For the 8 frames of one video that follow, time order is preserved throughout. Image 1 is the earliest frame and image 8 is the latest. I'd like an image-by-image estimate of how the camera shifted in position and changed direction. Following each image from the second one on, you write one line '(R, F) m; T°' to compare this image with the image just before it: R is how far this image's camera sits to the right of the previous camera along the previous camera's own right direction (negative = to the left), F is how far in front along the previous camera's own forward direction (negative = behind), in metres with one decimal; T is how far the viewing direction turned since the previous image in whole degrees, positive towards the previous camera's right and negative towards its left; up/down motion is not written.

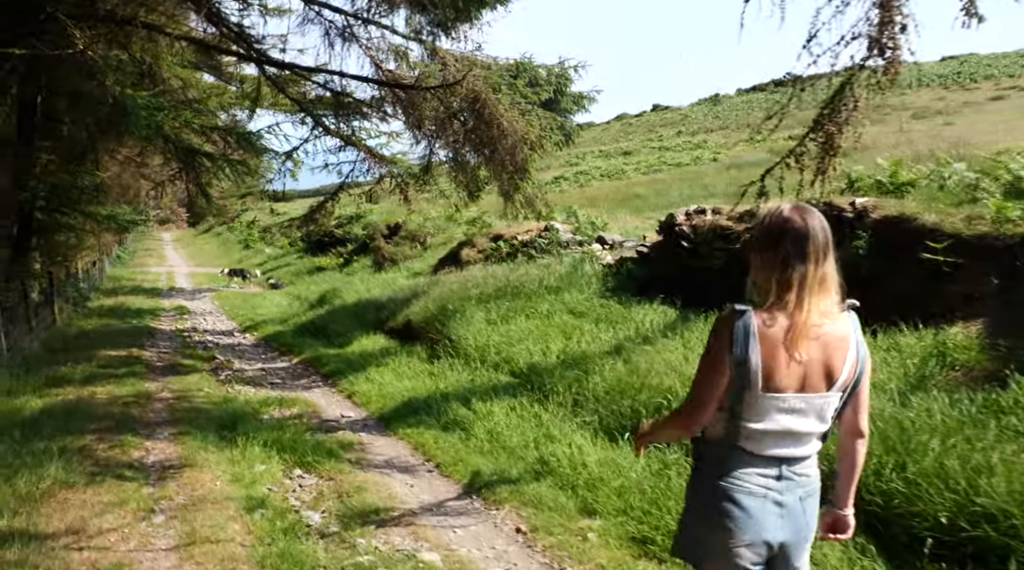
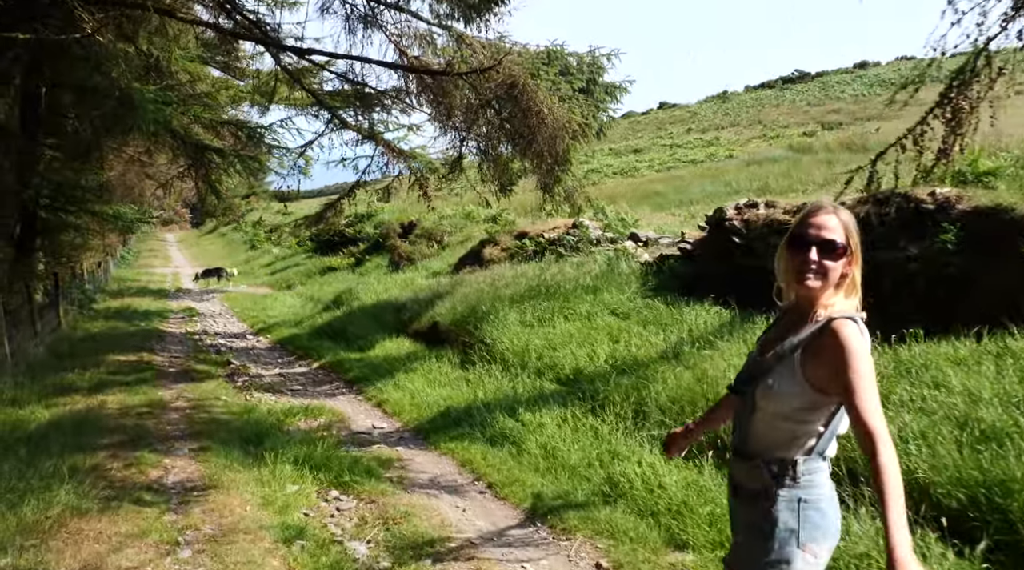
(-0.4, +0.6) m; 0°
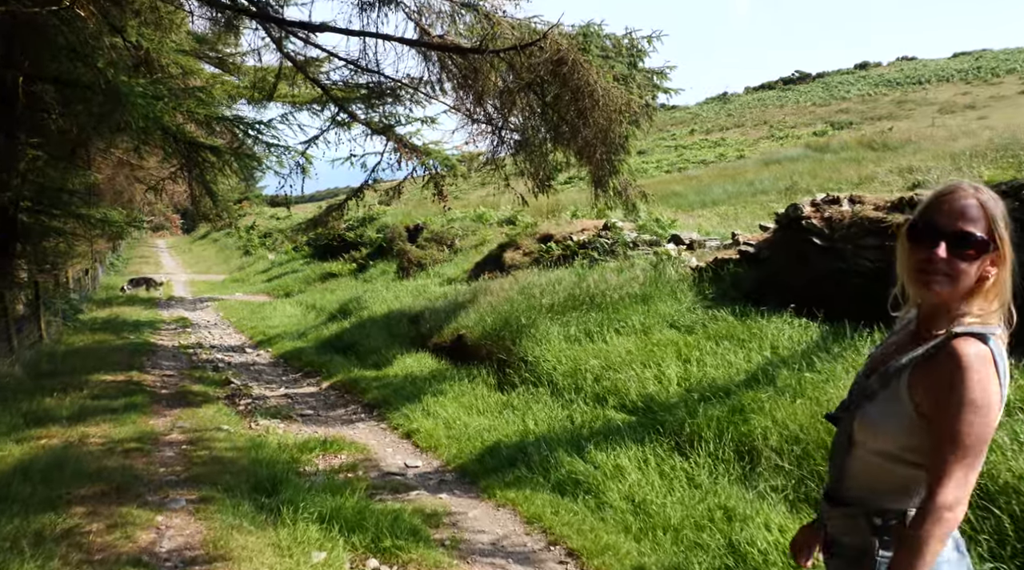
(-0.5, +1.2) m; +1°
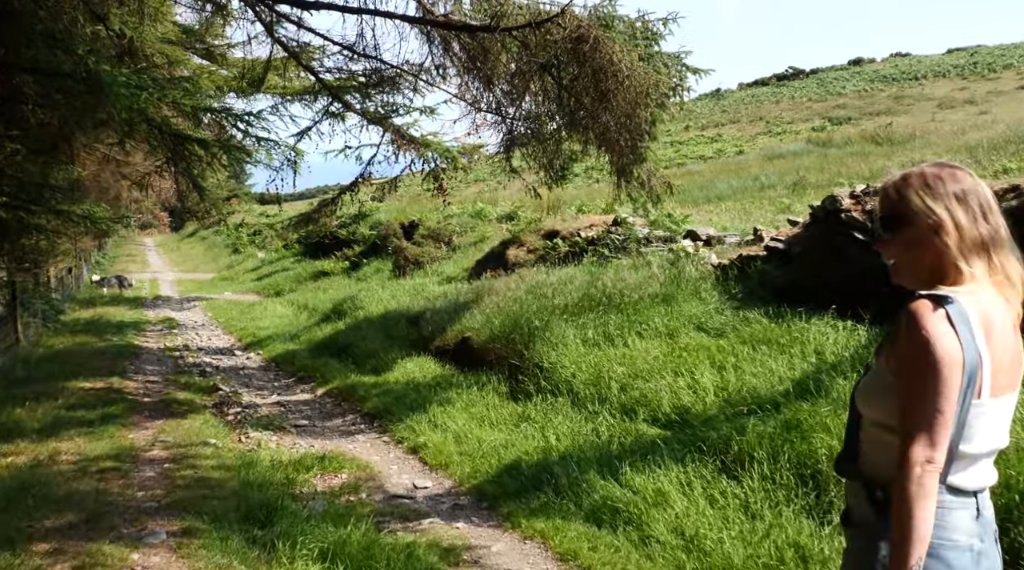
(-0.2, +0.6) m; +1°
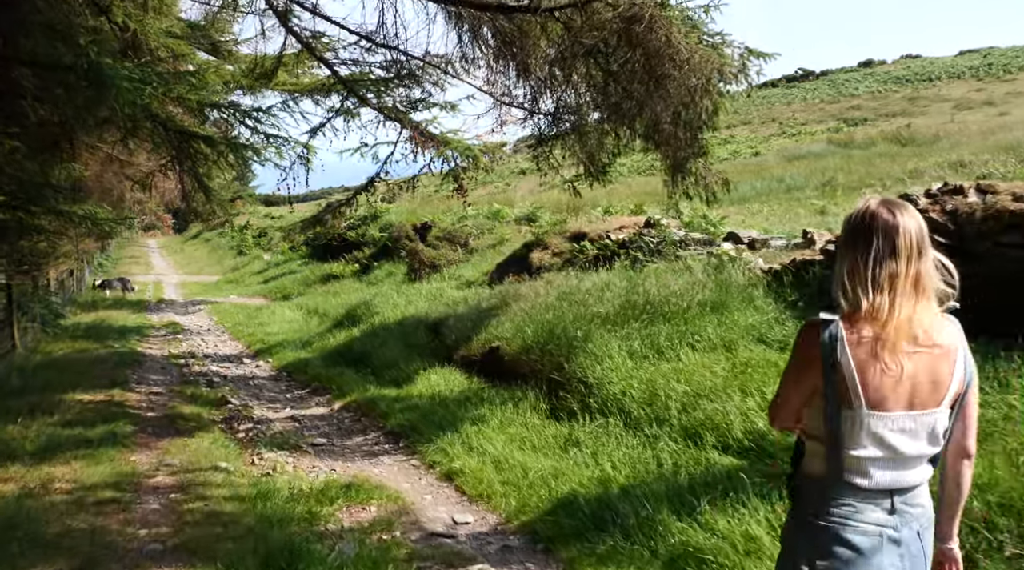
(-0.3, +0.7) m; 0°
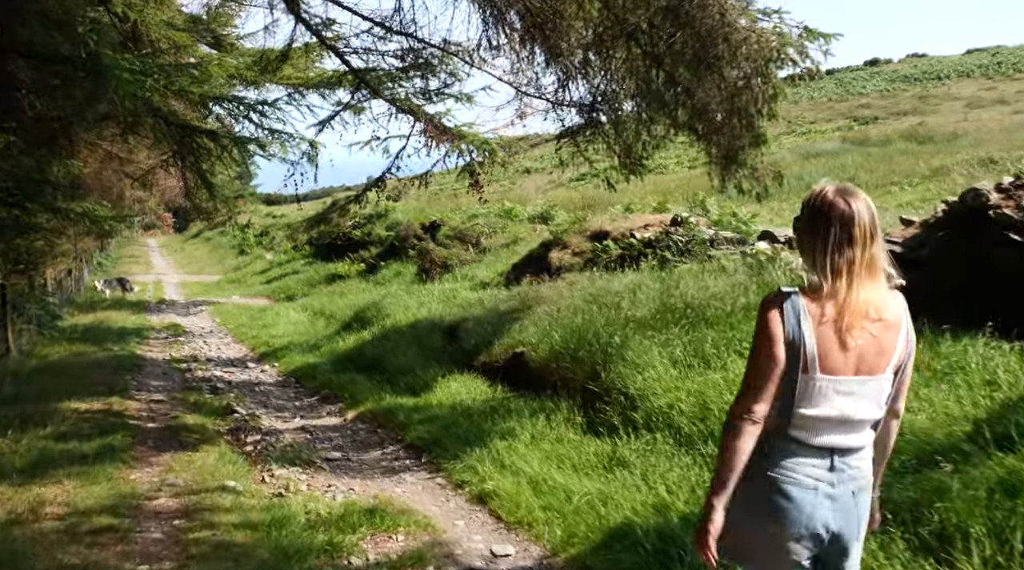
(-0.2, +0.5) m; 0°
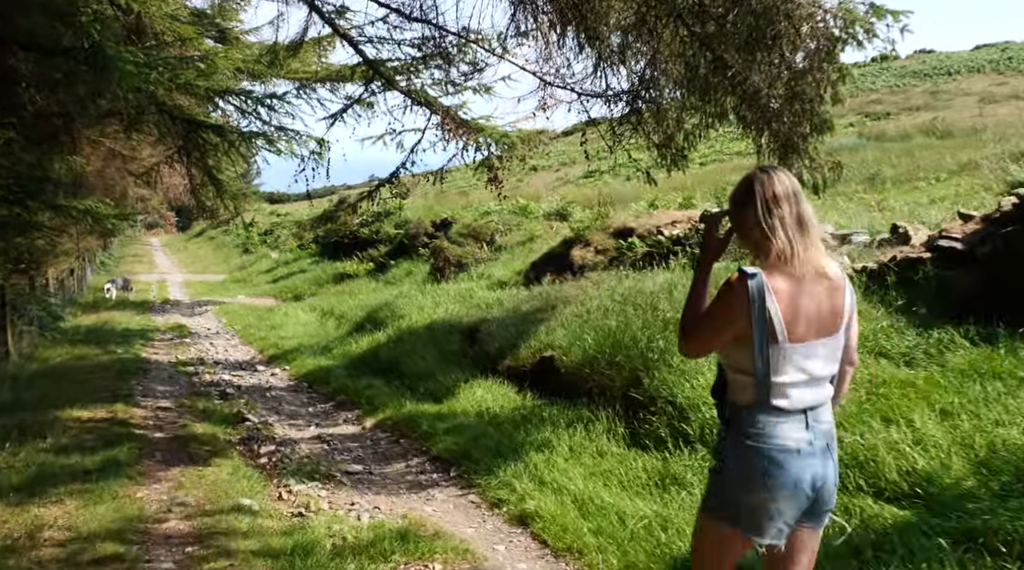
(-0.2, +0.5) m; 0°
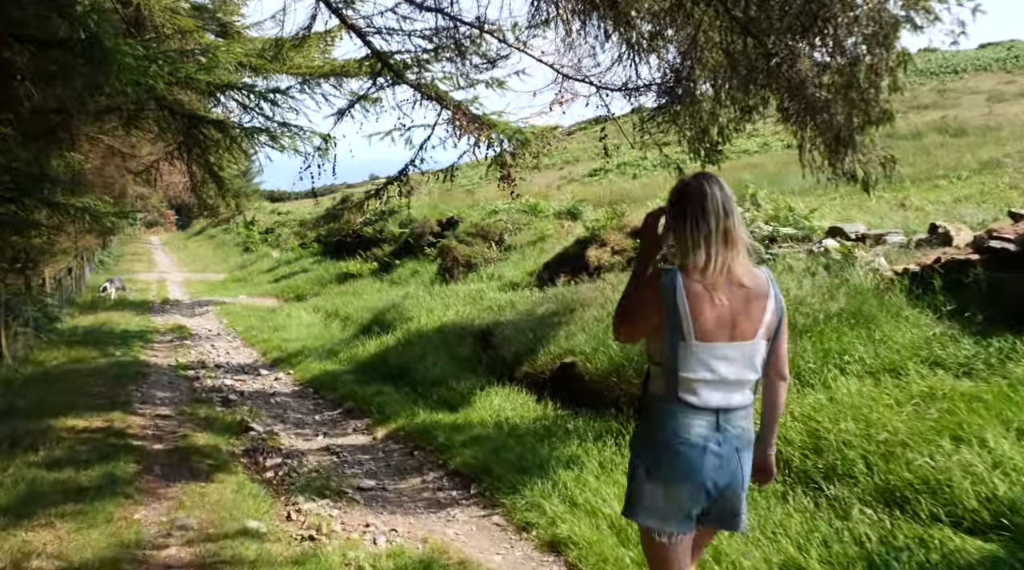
(-0.2, +0.4) m; 0°
